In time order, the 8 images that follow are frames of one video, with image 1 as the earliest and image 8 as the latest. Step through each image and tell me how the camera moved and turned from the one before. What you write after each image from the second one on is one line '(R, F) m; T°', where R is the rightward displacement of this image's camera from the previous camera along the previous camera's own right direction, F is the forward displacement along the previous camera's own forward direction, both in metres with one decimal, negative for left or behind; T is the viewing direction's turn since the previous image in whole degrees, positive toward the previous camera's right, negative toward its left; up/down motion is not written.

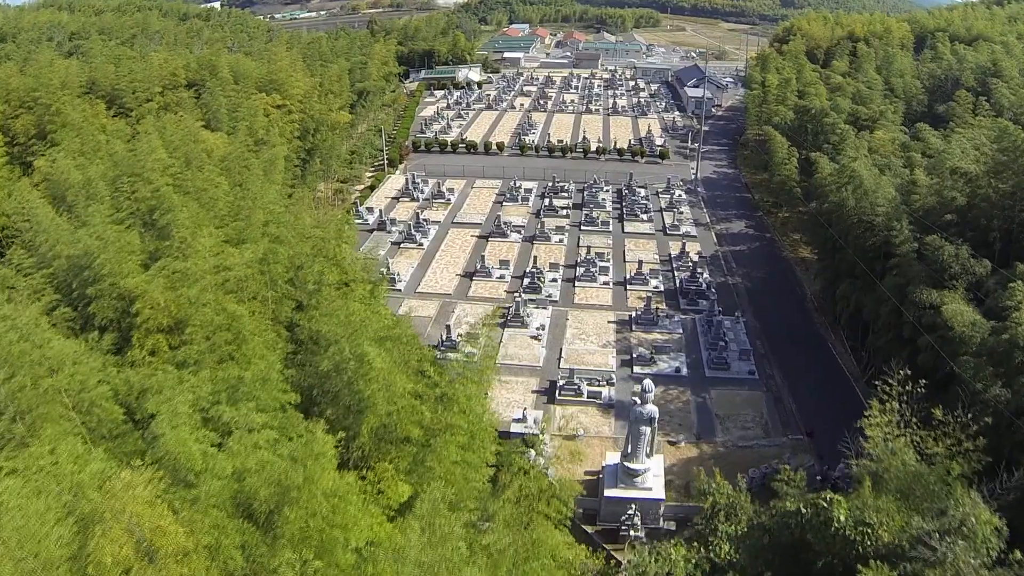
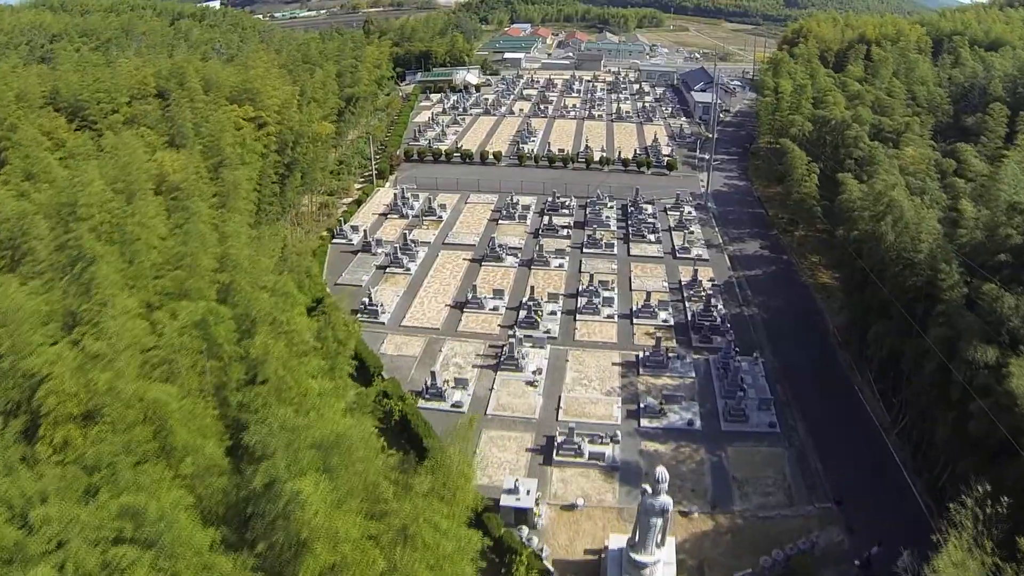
(+0.1, +2.0) m; 0°
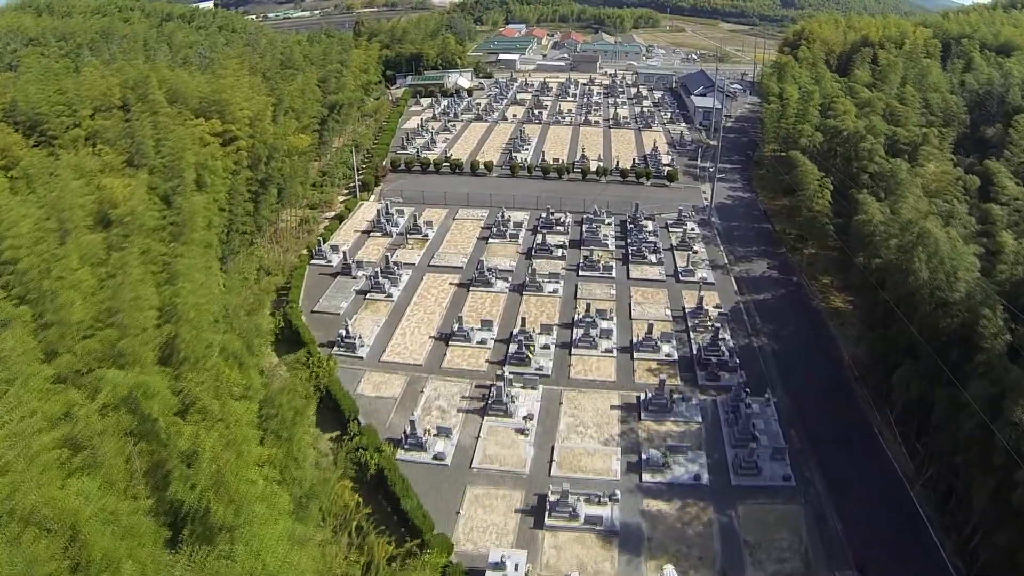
(+0.1, +1.6) m; 0°
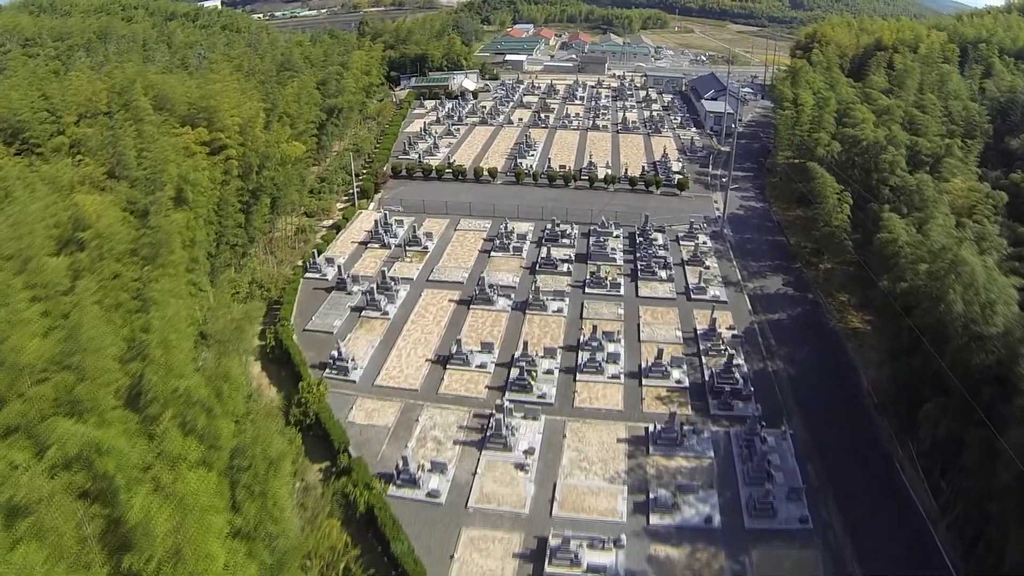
(+0.1, +1.0) m; 0°
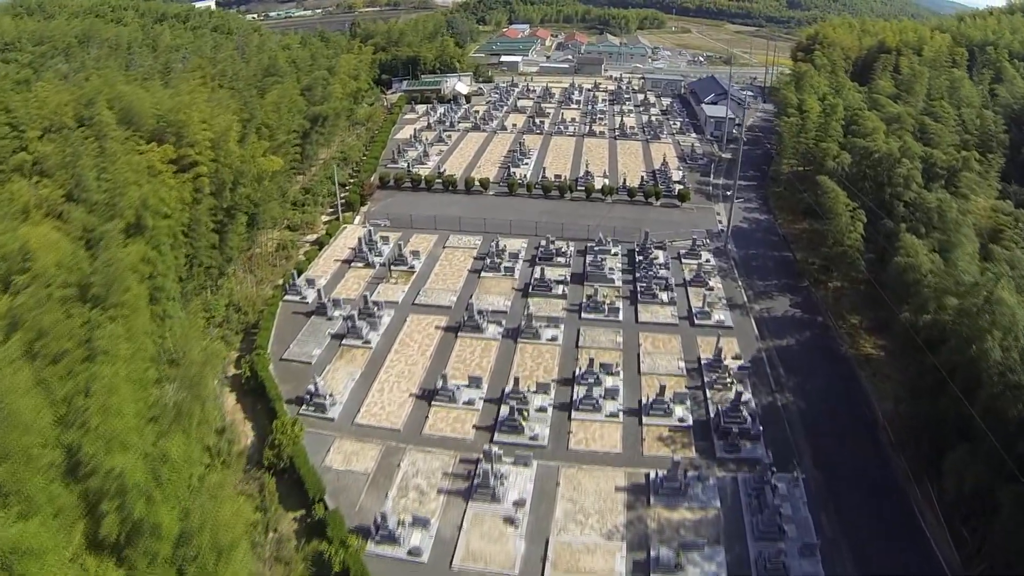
(+0.1, +1.3) m; 0°
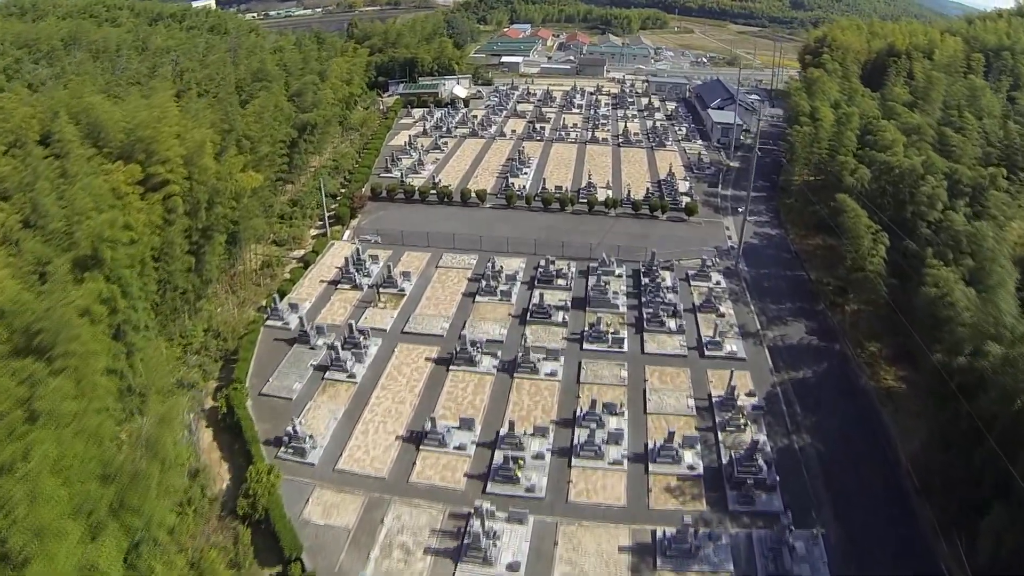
(+0.1, +1.3) m; 0°
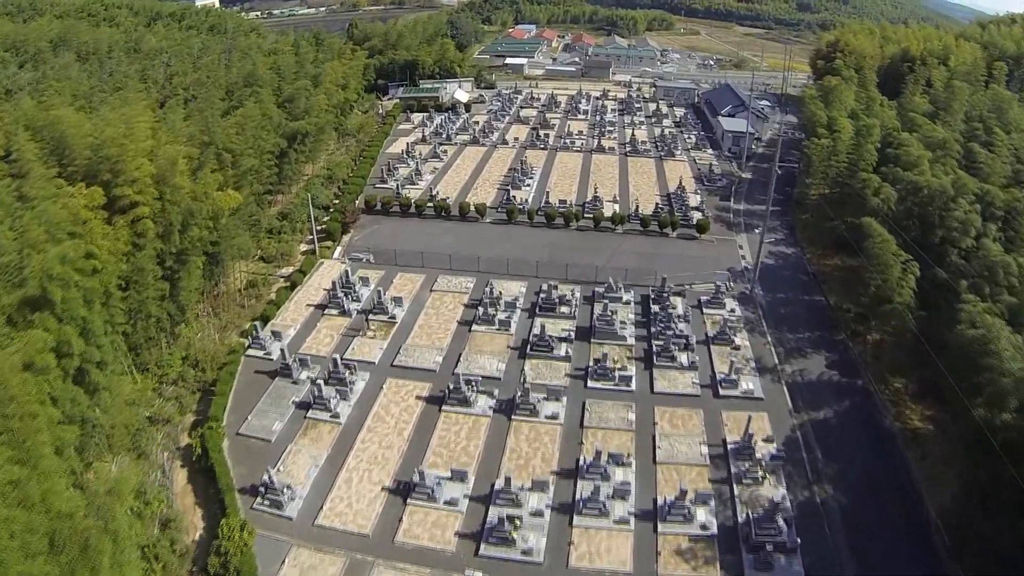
(+0.1, +1.4) m; 0°
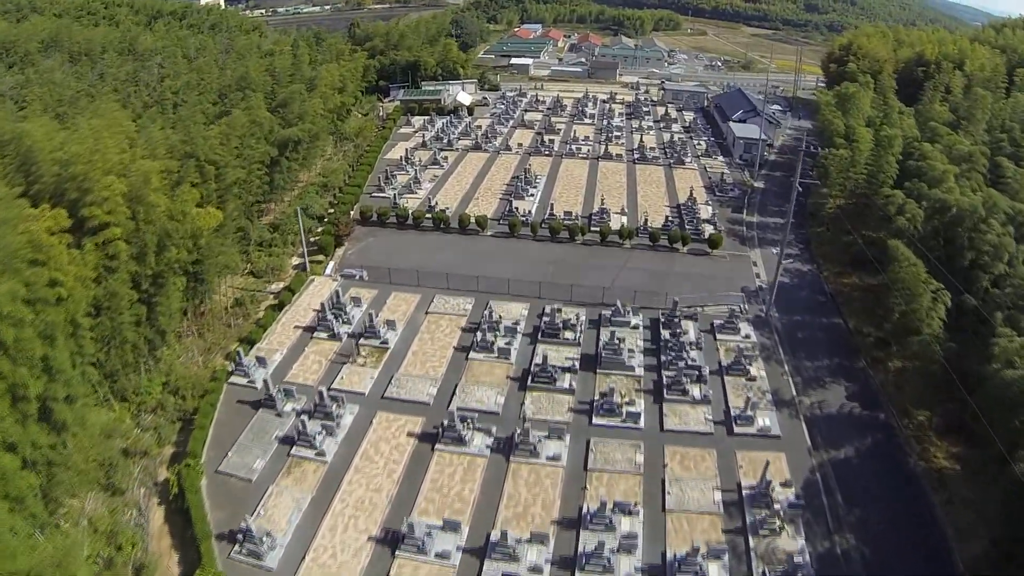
(+0.1, +1.1) m; 0°
